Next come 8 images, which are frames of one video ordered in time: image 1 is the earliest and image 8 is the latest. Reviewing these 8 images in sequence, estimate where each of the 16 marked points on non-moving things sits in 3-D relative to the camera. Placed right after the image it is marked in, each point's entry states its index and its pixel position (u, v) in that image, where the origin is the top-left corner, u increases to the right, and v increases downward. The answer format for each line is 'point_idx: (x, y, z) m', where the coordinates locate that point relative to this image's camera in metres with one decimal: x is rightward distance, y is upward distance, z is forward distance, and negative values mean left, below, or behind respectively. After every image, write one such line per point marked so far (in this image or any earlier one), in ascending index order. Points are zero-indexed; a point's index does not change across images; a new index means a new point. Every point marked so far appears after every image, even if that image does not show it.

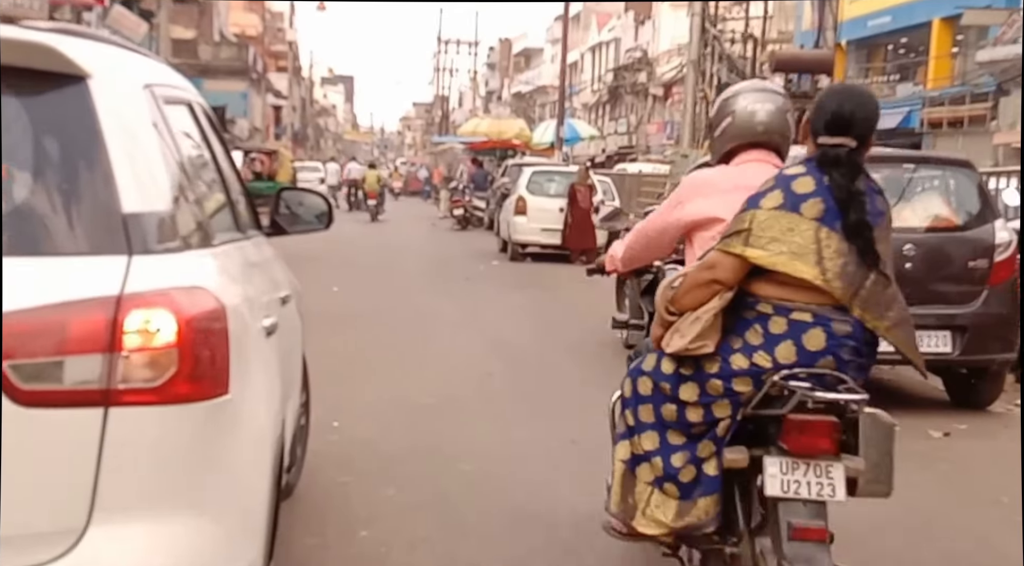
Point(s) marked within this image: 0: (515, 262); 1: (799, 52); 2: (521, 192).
0: (+0.1, +0.3, +19.8) m
1: (+3.6, +2.9, +15.4) m
2: (+0.2, +1.5, +19.8) m
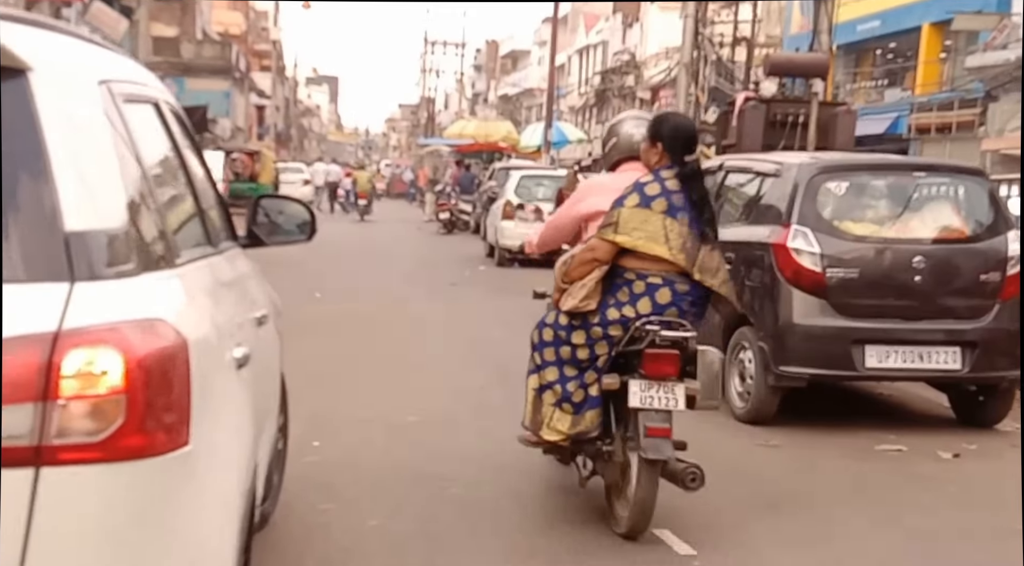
0: (-0.1, +0.2, +19.5) m
1: (+3.5, +2.8, +15.1) m
2: (0.0, +1.4, +19.5) m
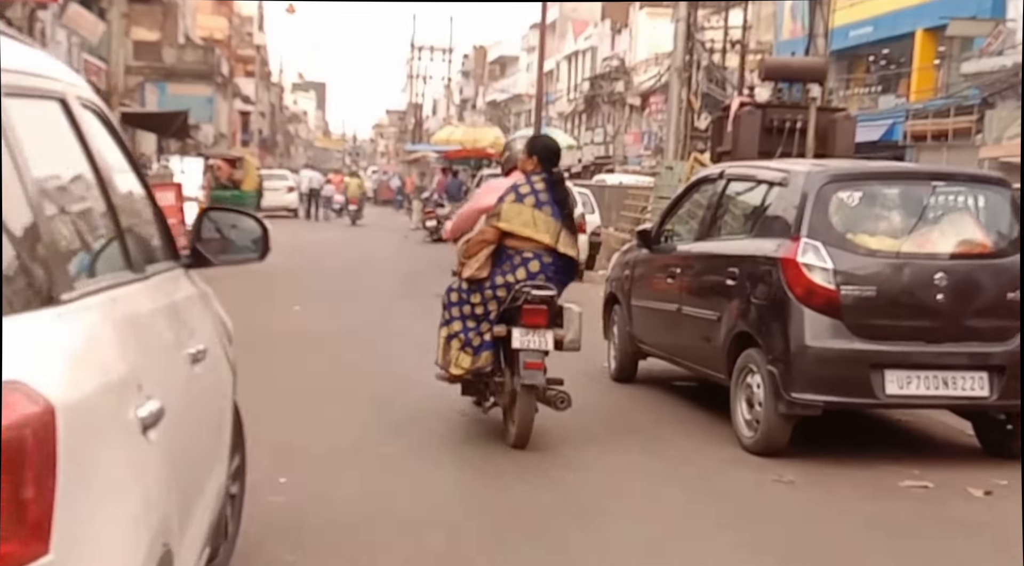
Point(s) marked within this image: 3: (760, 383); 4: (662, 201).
0: (-0.3, +0.1, +19.0) m
1: (+3.3, +2.7, +14.6) m
2: (-0.2, +1.2, +19.0) m
3: (+1.2, -0.5, +6.0) m
4: (+2.0, +1.1, +16.0) m
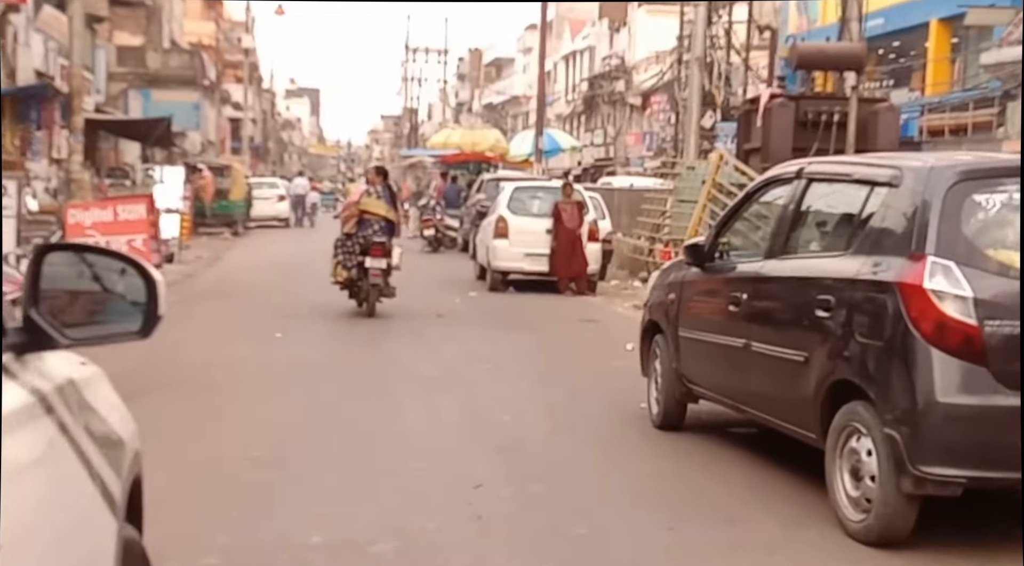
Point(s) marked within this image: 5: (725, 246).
0: (-0.2, -0.1, +17.5) m
1: (+3.4, +2.6, +13.2) m
2: (-0.2, +1.0, +17.5) m
3: (+1.3, -0.6, +4.5) m
4: (+2.0, +0.9, +14.5) m
5: (+1.1, +0.2, +6.3) m
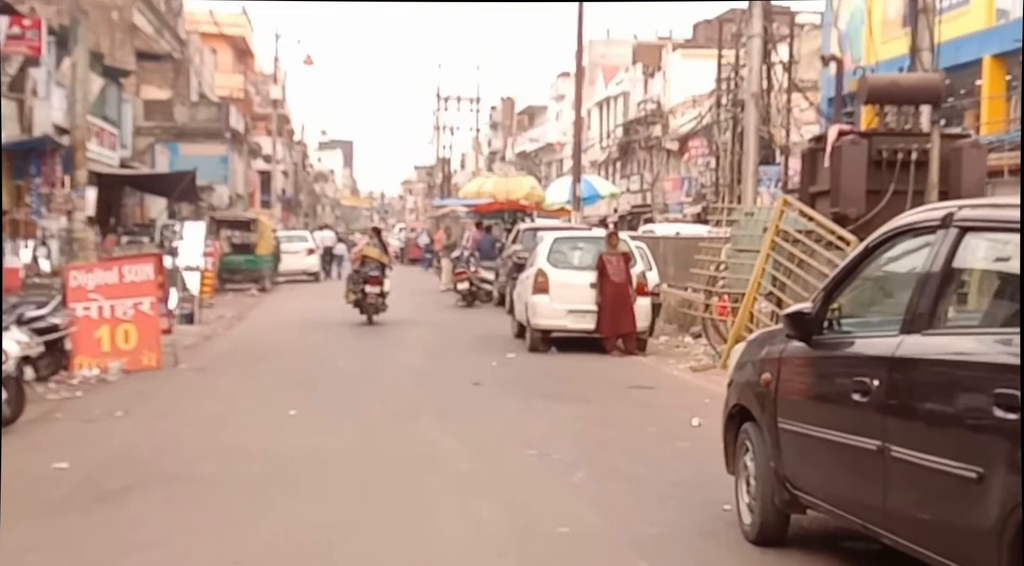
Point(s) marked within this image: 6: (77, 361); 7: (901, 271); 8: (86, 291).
0: (+0.3, -0.9, +16.2) m
1: (+3.8, +2.0, +11.9) m
2: (+0.4, +0.2, +16.2) m
3: (+1.5, -0.9, +3.1) m
4: (+2.5, +0.3, +13.2) m
5: (+1.3, -0.1, +4.9) m
6: (-4.9, -0.9, +13.8) m
7: (+1.4, +0.1, +4.6) m
8: (-4.8, -0.1, +13.7) m
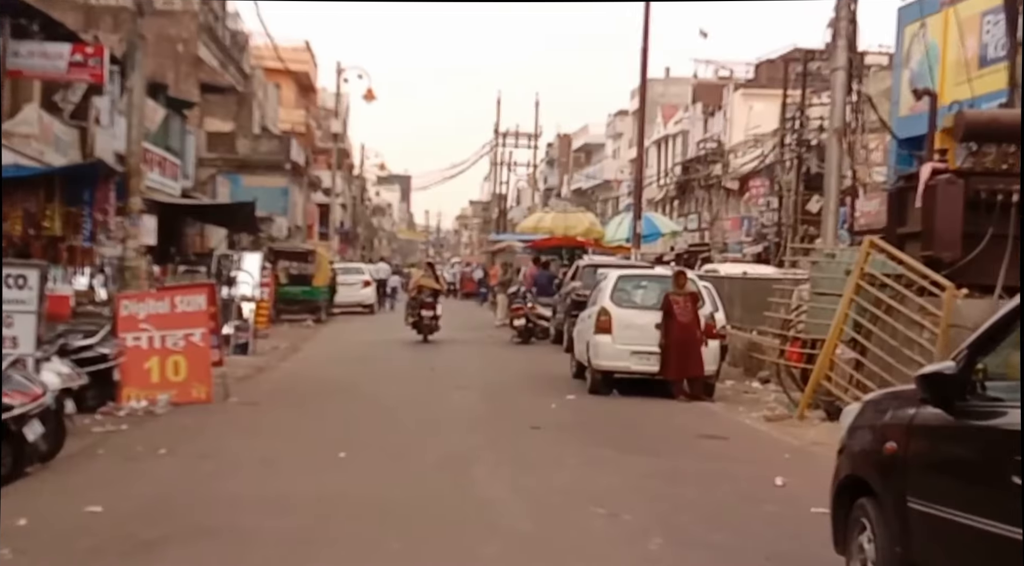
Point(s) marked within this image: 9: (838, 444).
0: (+1.1, -1.4, +15.5) m
1: (+4.4, +1.6, +11.1) m
2: (+1.2, -0.3, +15.6) m
3: (+1.7, -1.0, +2.4) m
4: (+3.2, -0.2, +12.5) m
5: (+1.6, -0.3, +4.2) m
6: (-4.2, -1.2, +13.3) m
7: (+1.7, -0.1, +3.9) m
8: (-4.1, -0.4, +13.3) m
9: (+2.8, -1.4, +10.3) m
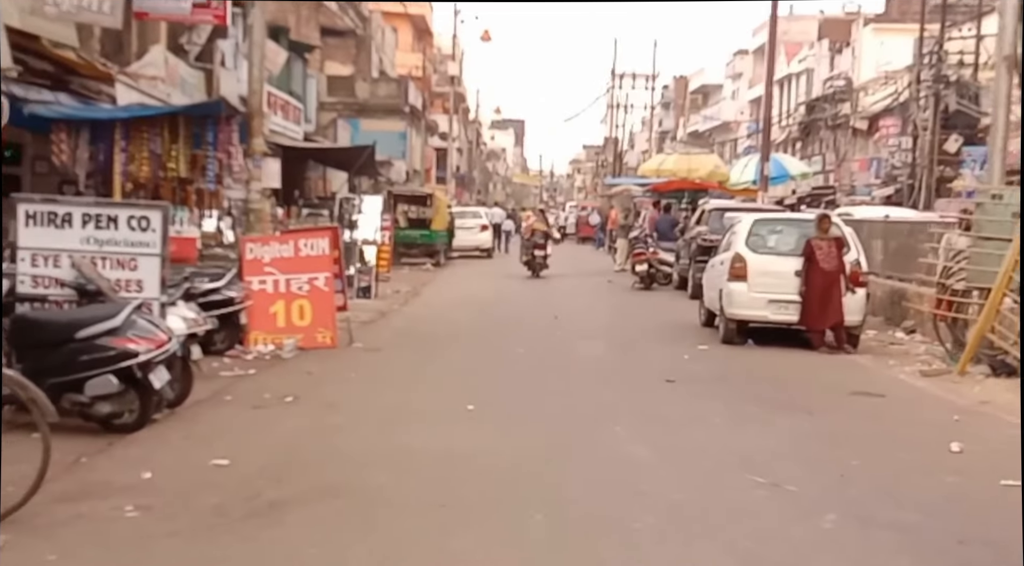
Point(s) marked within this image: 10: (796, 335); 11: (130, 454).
0: (+2.7, -0.7, +14.8) m
1: (+5.6, +2.0, +10.0) m
2: (+2.8, +0.4, +14.8) m
3: (+2.1, -0.9, +1.7) m
4: (+4.4, +0.4, +11.5) m
5: (+2.1, -0.2, +3.5) m
6: (-2.8, -0.6, +13.1) m
7: (+2.2, 0.0, +3.1) m
8: (-2.7, +0.2, +13.1) m
9: (+3.9, -0.9, +9.5) m
10: (+3.7, -0.7, +16.0) m
11: (-2.7, -1.2, +8.7) m
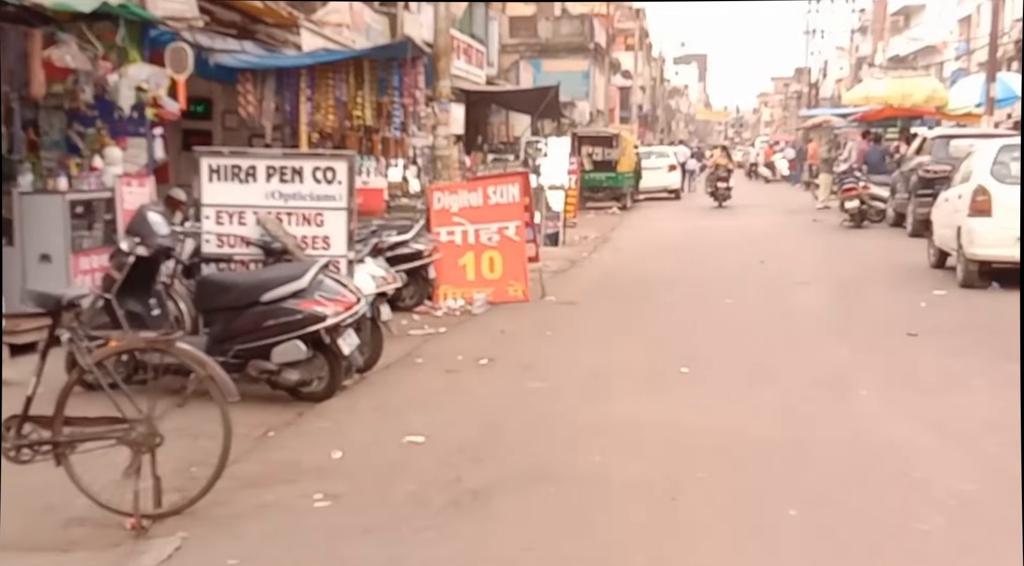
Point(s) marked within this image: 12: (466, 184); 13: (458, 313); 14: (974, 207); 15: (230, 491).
0: (+5.0, -0.1, +13.1) m
1: (+7.0, +2.5, +7.8) m
2: (+5.0, +1.1, +13.1) m
3: (+2.4, -0.9, +0.3) m
4: (+6.2, +0.9, +9.6) m
5: (+2.7, -0.1, +2.0) m
6: (-0.7, -0.1, +12.3) m
7: (+2.8, +0.1, +1.6) m
8: (-0.6, +0.7, +12.2) m
9: (+5.4, -0.5, +7.7) m
10: (+6.2, +0.1, +14.1) m
11: (-1.2, -0.9, +7.9) m
12: (-0.4, +1.0, +12.1) m
13: (-0.5, -0.3, +12.0) m
14: (+4.9, +0.8, +13.0) m
15: (-1.5, -1.1, +6.7) m
